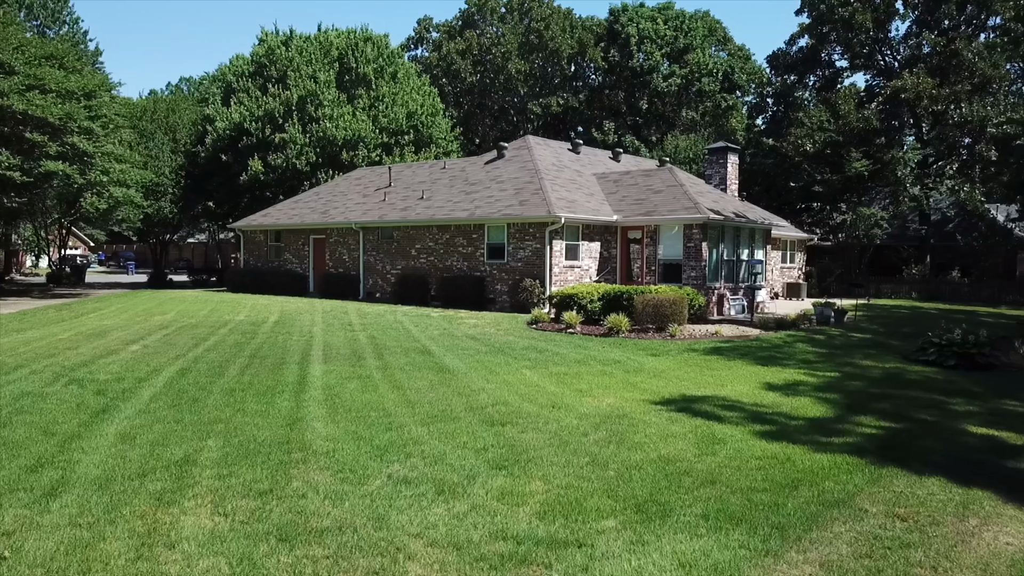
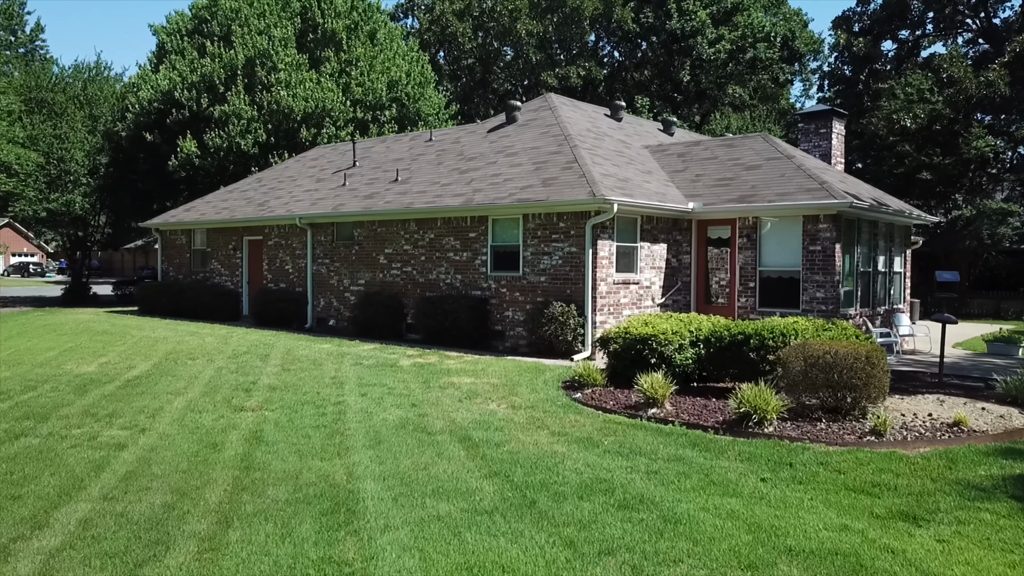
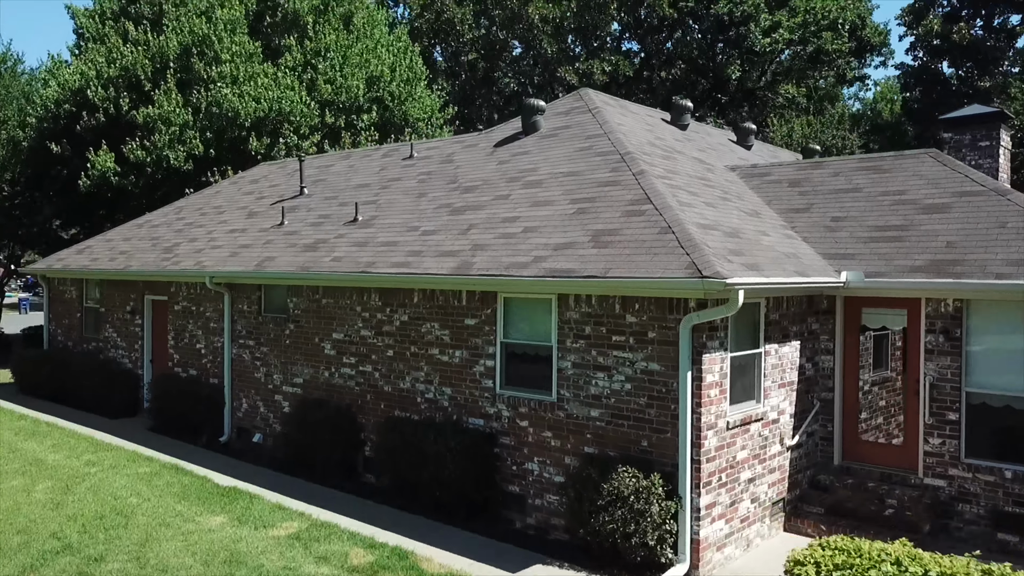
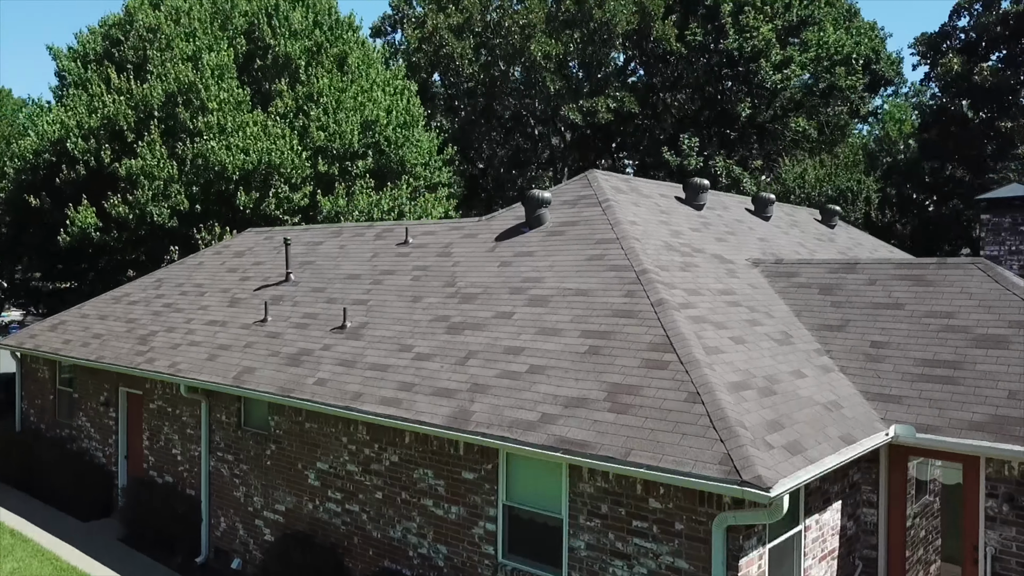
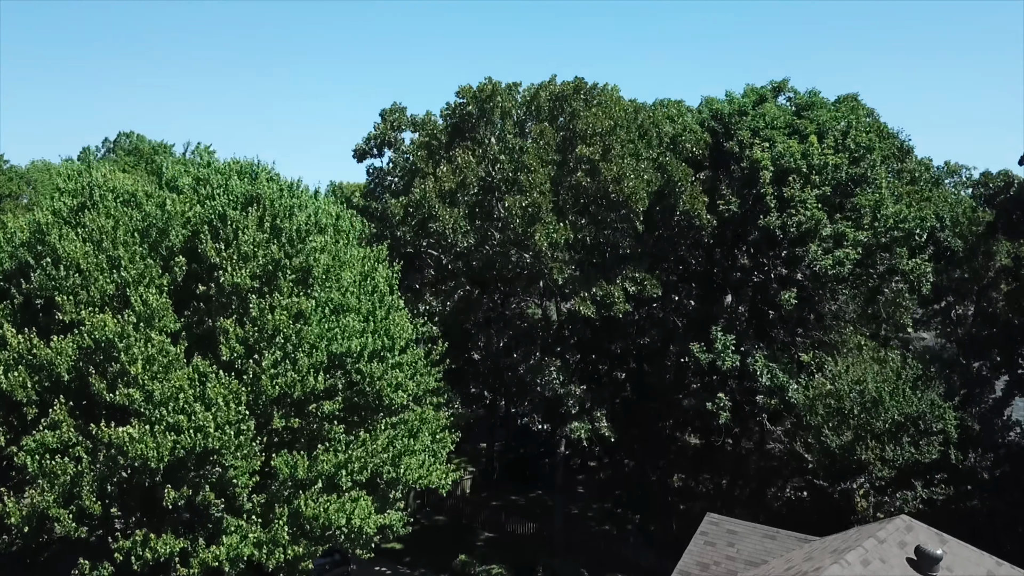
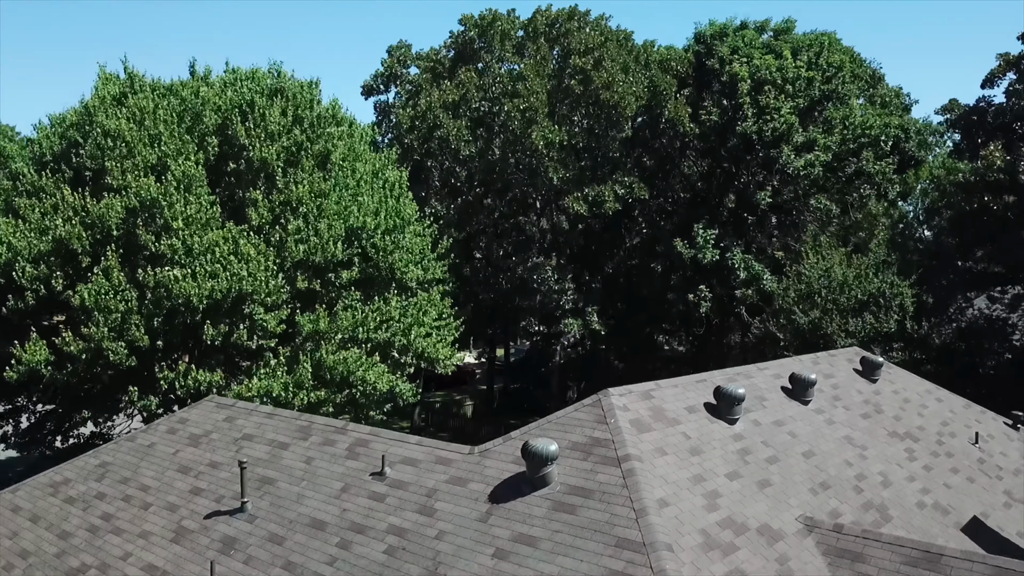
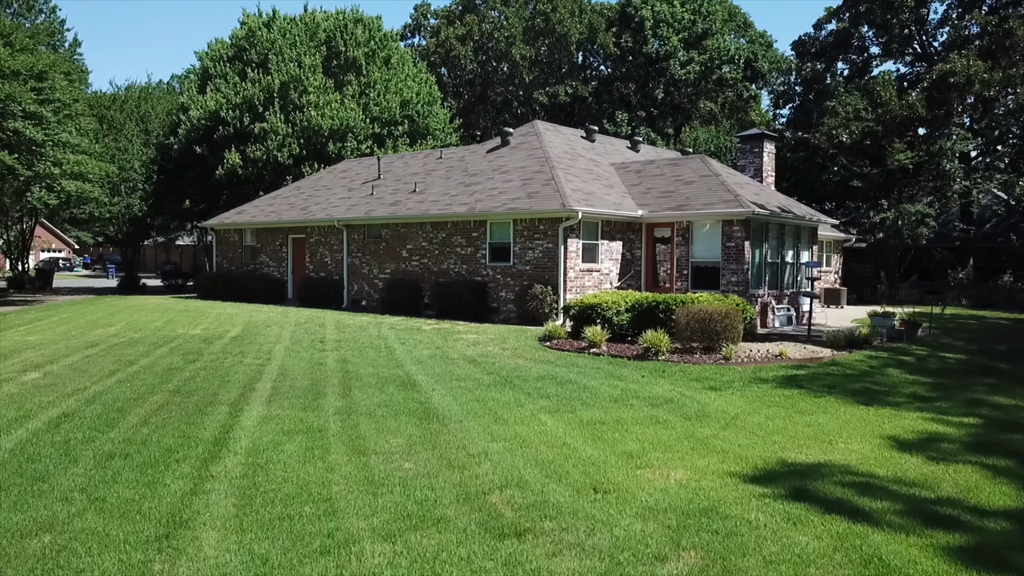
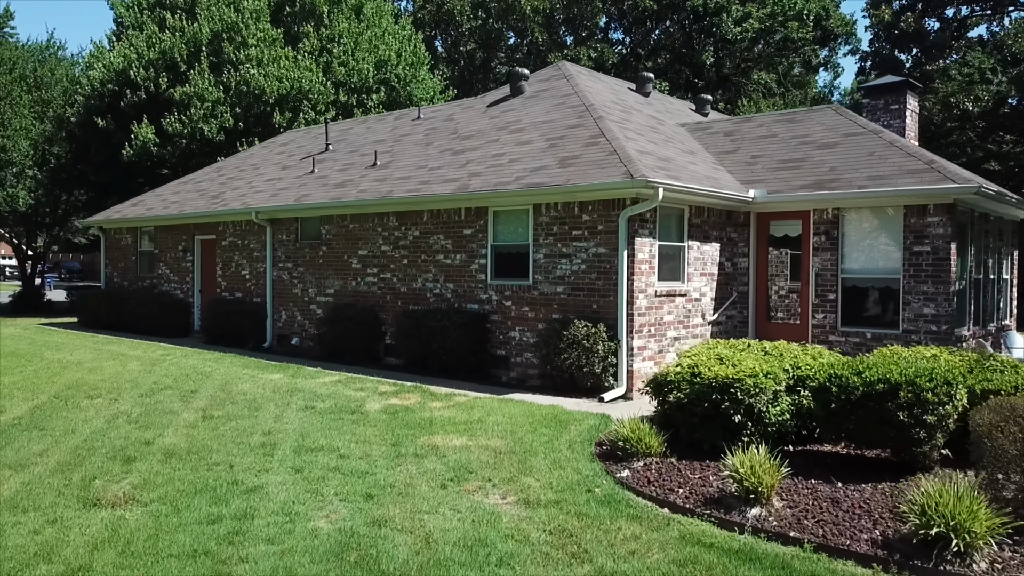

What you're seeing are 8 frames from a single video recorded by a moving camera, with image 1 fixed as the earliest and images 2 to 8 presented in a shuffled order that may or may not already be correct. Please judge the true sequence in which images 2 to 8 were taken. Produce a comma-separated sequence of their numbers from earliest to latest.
7, 2, 8, 3, 4, 6, 5
